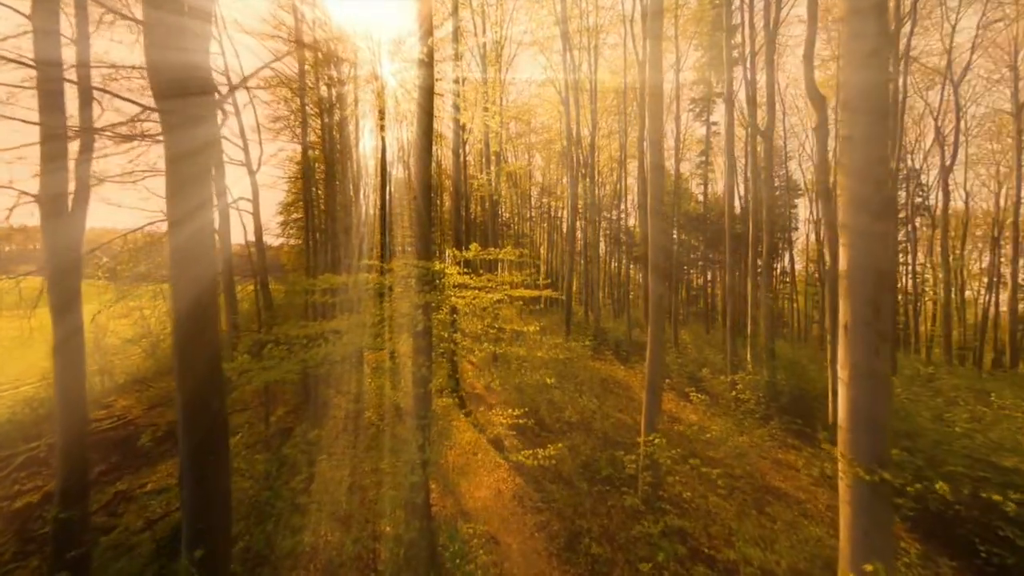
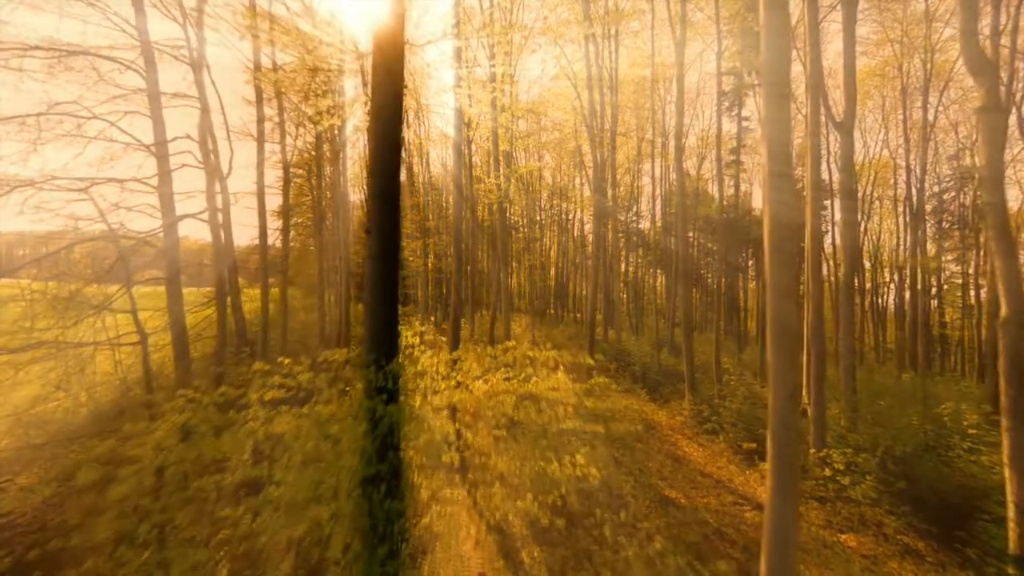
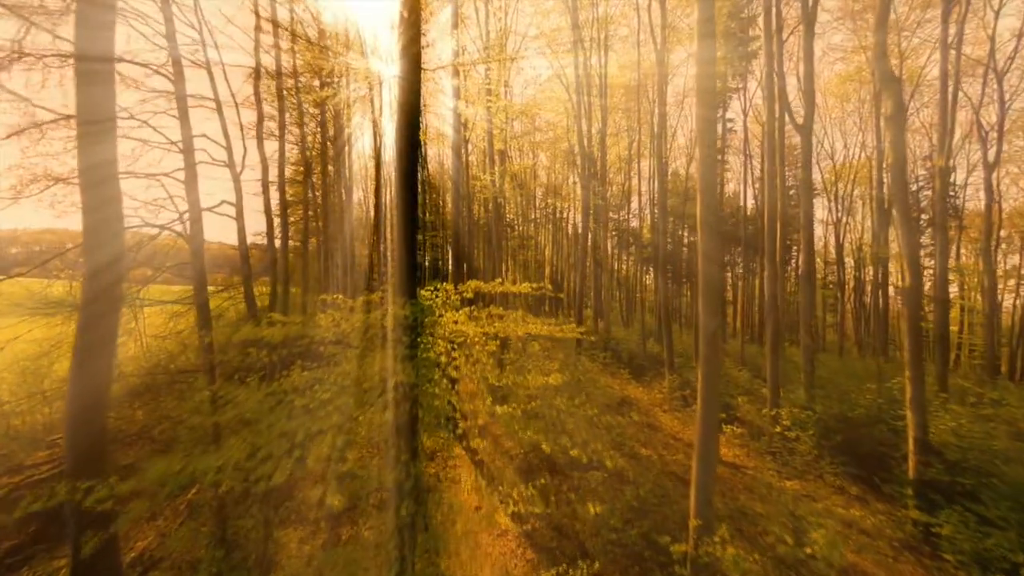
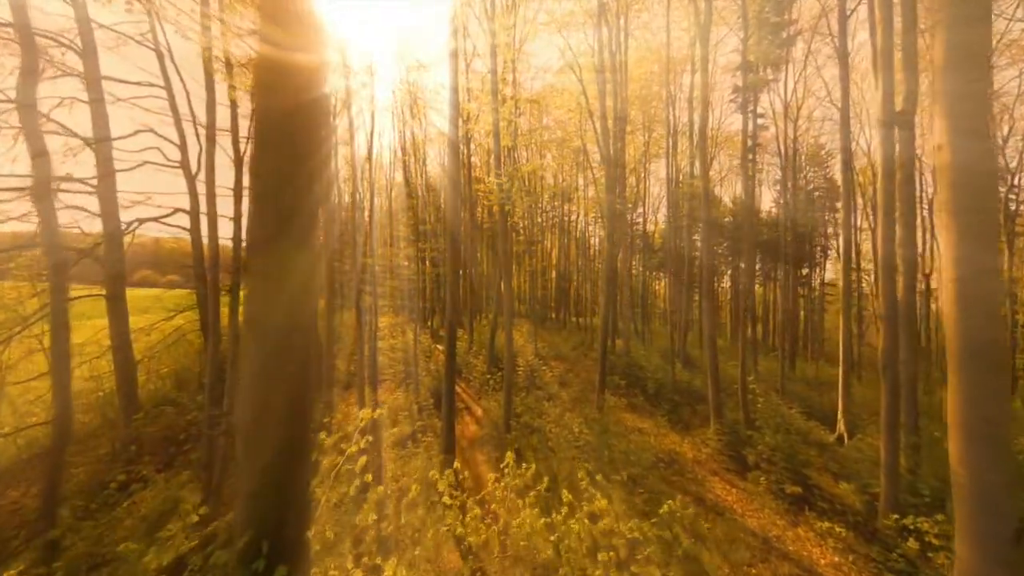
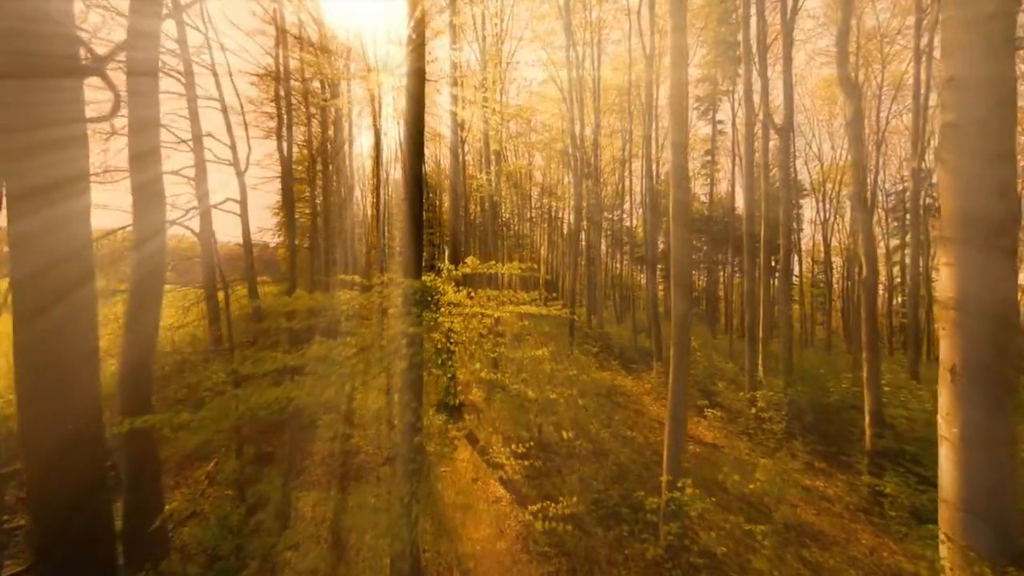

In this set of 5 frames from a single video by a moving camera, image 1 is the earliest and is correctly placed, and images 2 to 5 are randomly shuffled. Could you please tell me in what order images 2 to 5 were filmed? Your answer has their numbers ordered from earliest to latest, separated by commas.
5, 3, 2, 4
